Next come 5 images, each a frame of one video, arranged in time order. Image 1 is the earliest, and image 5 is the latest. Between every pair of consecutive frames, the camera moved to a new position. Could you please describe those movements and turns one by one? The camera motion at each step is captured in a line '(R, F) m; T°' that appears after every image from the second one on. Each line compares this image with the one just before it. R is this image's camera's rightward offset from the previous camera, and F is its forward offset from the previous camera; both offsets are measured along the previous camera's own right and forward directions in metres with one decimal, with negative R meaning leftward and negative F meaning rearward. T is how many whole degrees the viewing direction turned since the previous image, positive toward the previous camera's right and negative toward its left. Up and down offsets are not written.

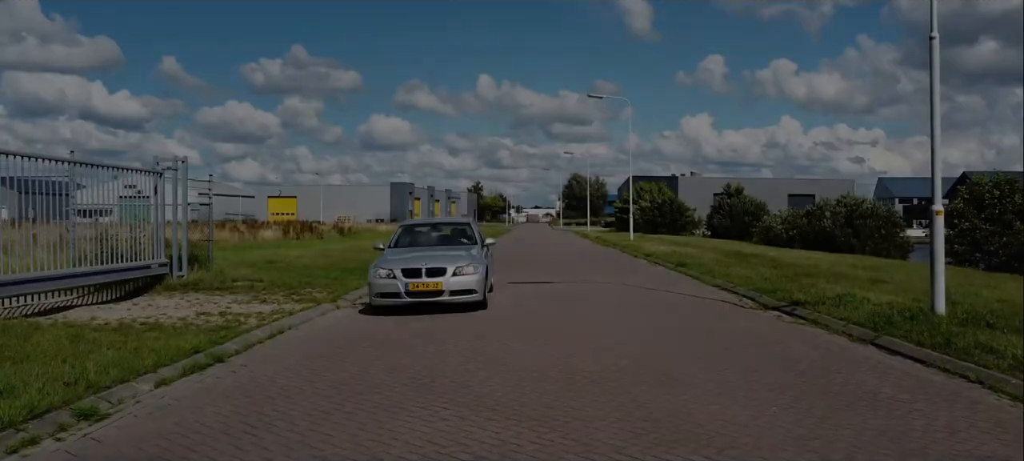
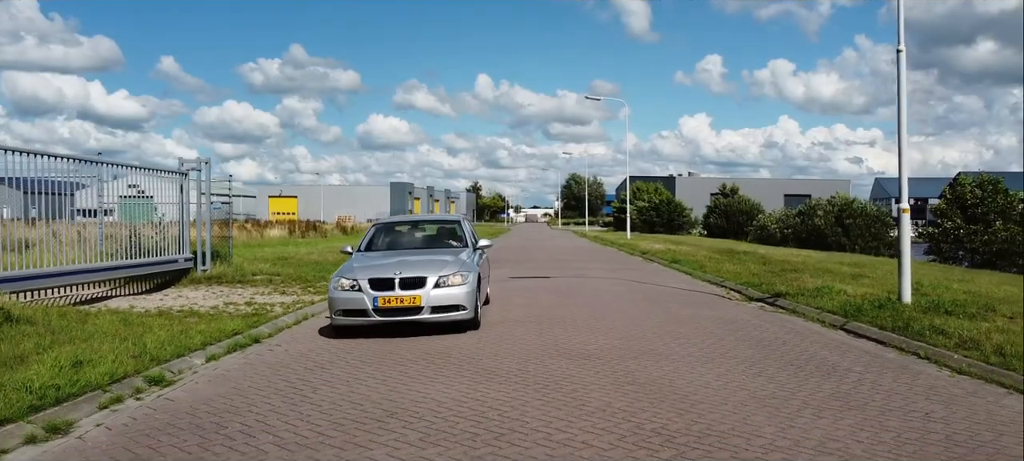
(0.0, -0.5) m; 0°
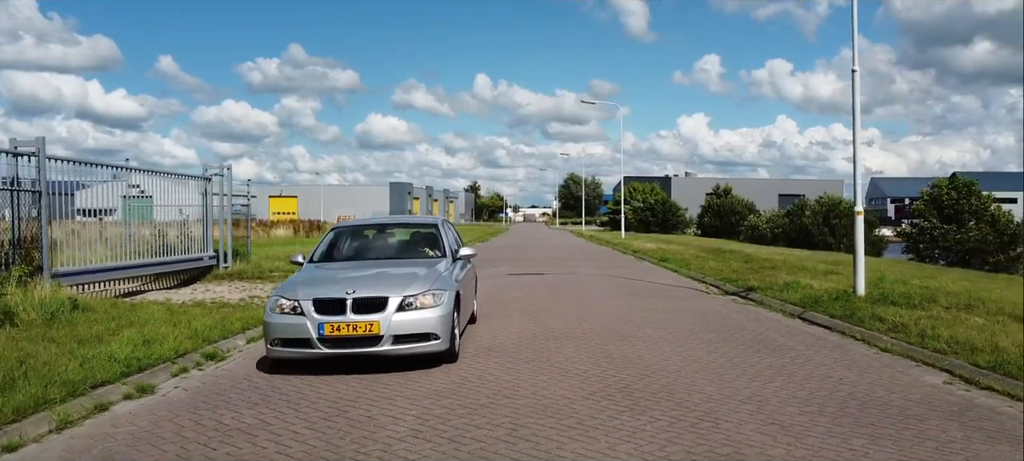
(0.0, -0.6) m; 0°
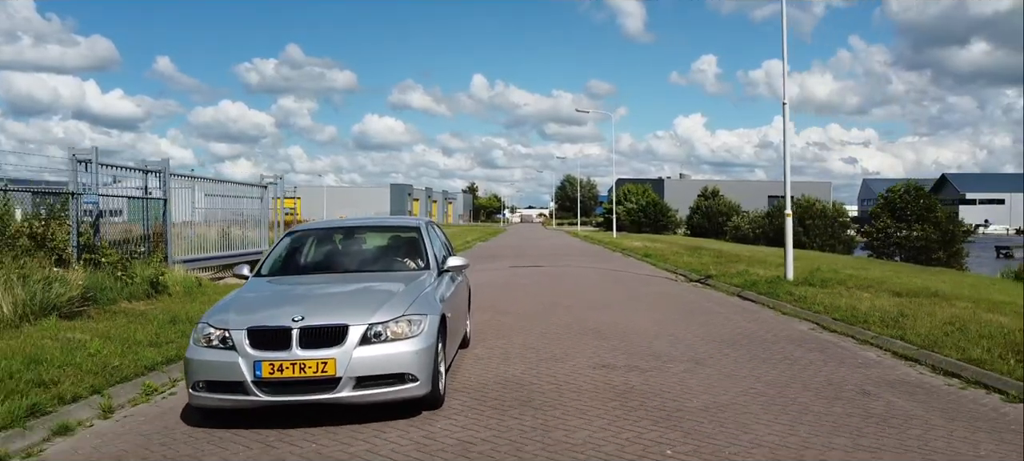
(-0.1, -1.6) m; 0°
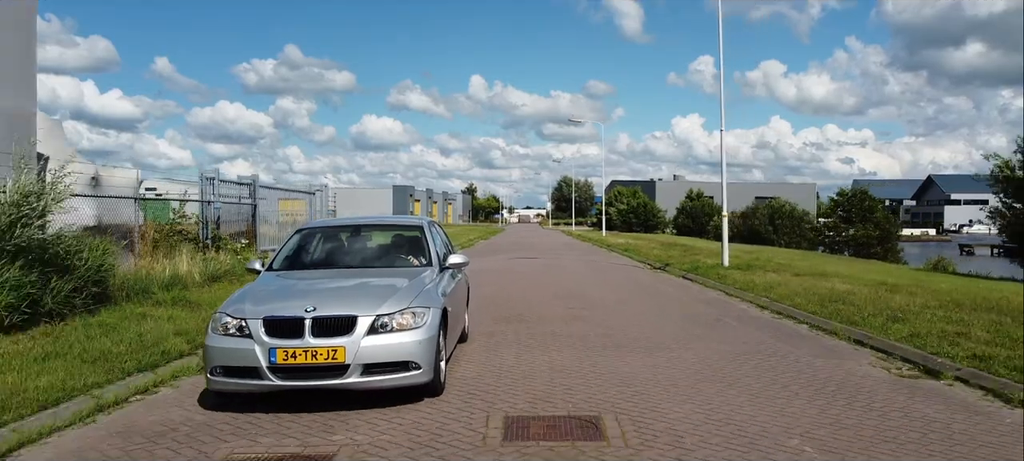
(0.0, -2.2) m; 0°
